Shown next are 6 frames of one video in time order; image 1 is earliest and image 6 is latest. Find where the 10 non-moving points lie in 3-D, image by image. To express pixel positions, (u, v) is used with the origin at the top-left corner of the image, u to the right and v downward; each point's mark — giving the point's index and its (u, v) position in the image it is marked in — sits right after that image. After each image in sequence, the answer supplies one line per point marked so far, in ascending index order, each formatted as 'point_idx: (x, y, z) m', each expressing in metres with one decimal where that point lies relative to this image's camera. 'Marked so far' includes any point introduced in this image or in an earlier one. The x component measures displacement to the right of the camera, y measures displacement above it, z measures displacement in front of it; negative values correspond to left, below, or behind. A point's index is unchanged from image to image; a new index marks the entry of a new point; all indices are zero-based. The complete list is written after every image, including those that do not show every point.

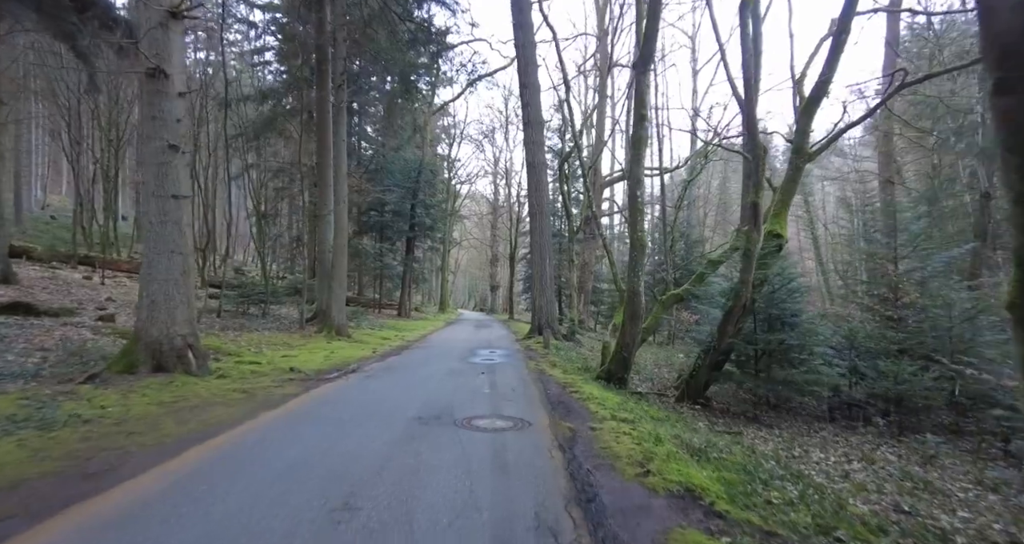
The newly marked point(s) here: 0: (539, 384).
0: (+0.5, -1.9, +7.9) m
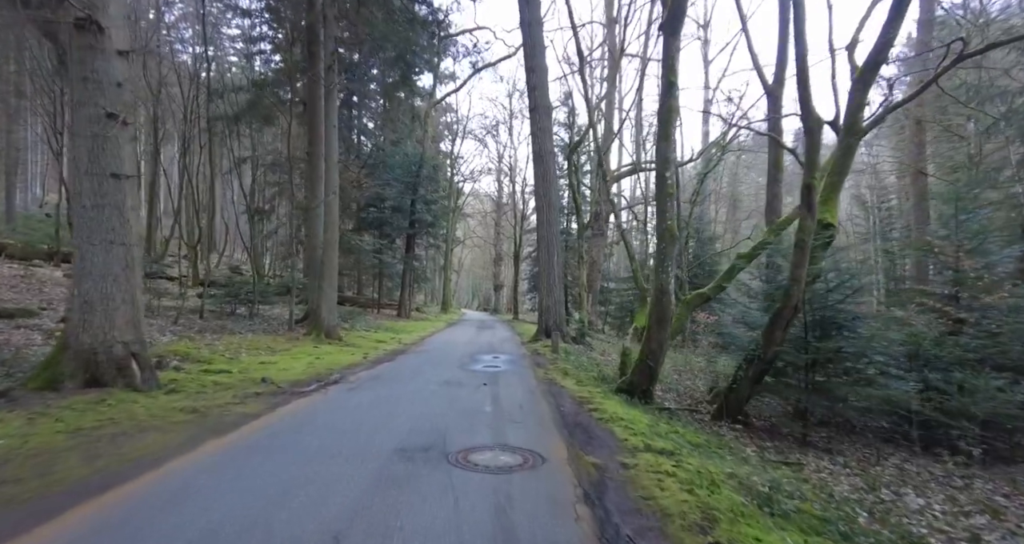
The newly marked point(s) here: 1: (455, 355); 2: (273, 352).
0: (+0.6, -1.9, +6.8) m
1: (-1.5, -2.2, +12.4) m
2: (-5.6, -1.9, +10.8) m
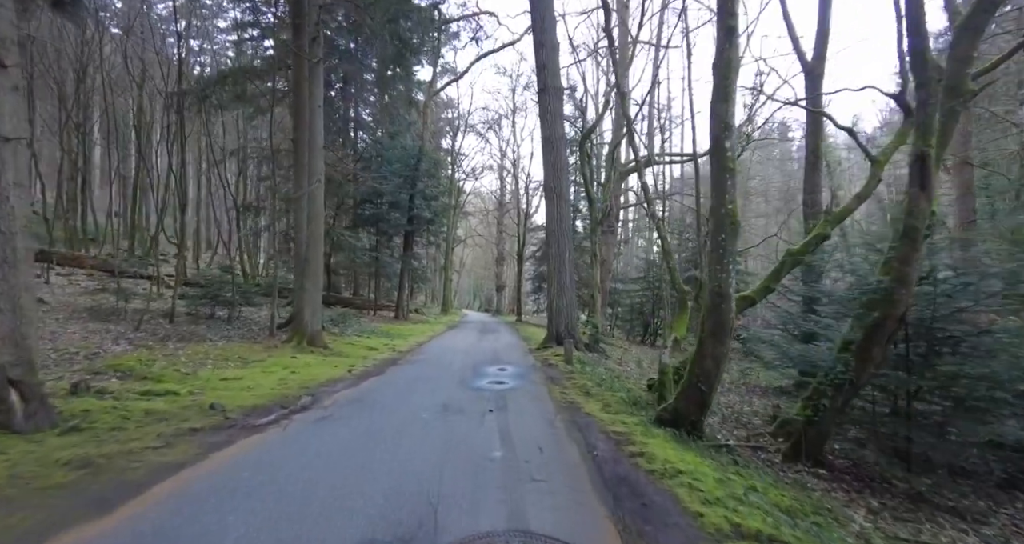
0: (+0.7, -1.9, +5.2) m
1: (-1.3, -2.2, +10.9) m
2: (-5.4, -1.9, +9.3) m
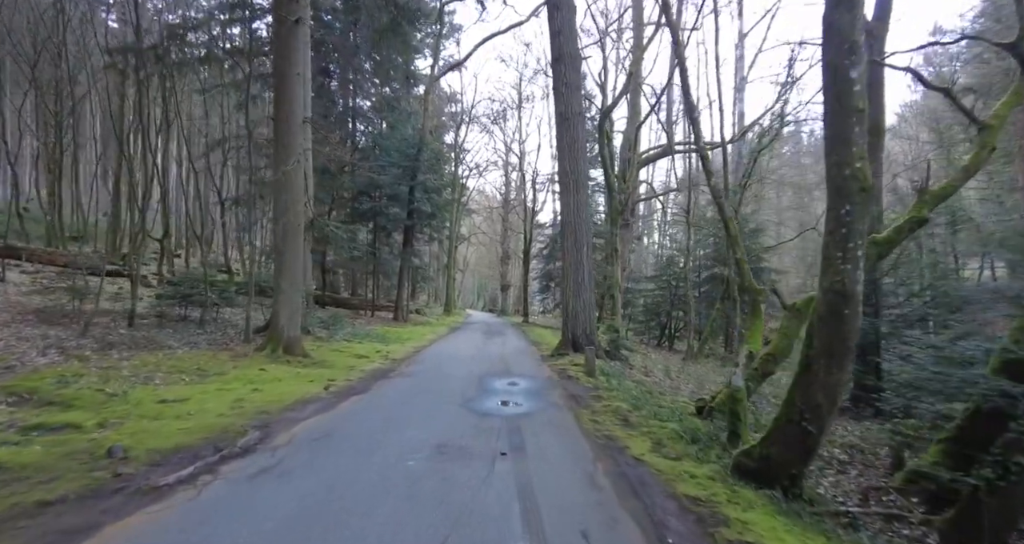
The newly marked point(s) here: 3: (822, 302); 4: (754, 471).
0: (+0.9, -1.8, +3.5) m
1: (-1.1, -2.1, +9.1) m
2: (-5.2, -1.8, +7.6) m
3: (+2.6, -0.2, +3.8) m
4: (+2.2, -1.8, +4.2) m
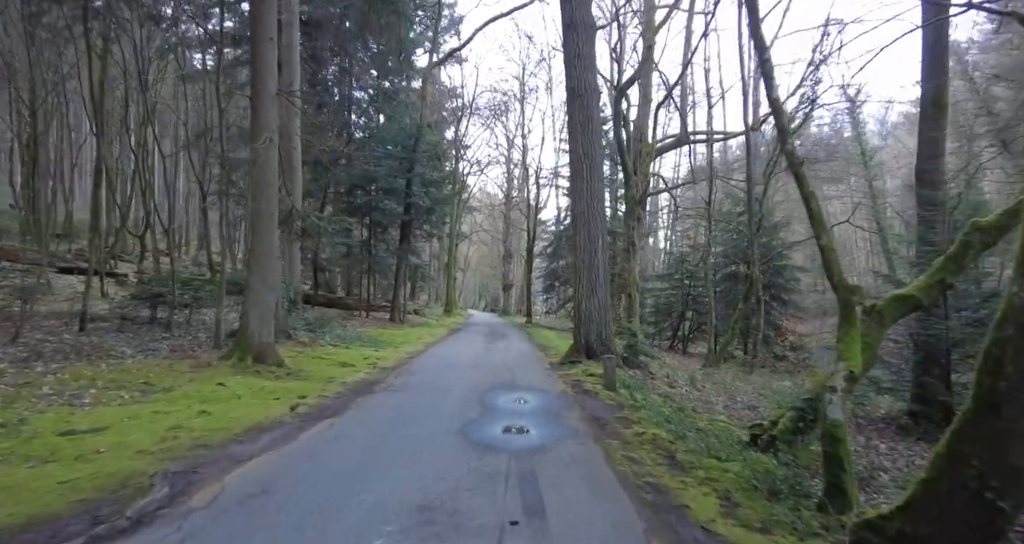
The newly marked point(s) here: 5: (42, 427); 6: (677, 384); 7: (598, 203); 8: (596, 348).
0: (+1.0, -1.7, +2.1) m
1: (-1.0, -2.1, +7.7) m
2: (-5.1, -1.7, +6.2) m
3: (+2.7, -0.1, +2.4) m
4: (+2.3, -1.8, +2.8) m
5: (-4.9, -1.6, +4.8) m
6: (+3.8, -2.6, +10.7) m
7: (+2.1, +1.6, +11.0) m
8: (+2.0, -1.8, +11.1) m
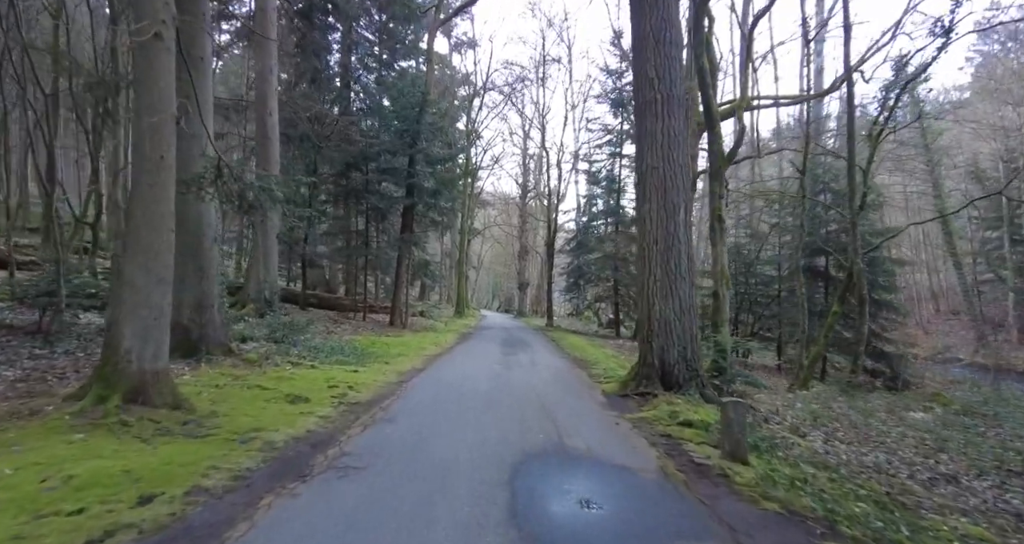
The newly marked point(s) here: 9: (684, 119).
0: (+1.4, -1.5, -1.6) m
1: (-0.5, -1.8, +4.1) m
2: (-4.6, -1.5, +2.7) m
3: (+3.0, +0.1, -1.4) m
4: (+2.7, -1.5, -0.9) m
5: (-4.5, -1.4, +1.3) m
6: (+4.4, -2.4, +6.9) m
7: (+2.6, +1.9, +7.3) m
8: (+2.6, -1.6, +7.4) m
9: (+2.7, +2.4, +7.6) m
